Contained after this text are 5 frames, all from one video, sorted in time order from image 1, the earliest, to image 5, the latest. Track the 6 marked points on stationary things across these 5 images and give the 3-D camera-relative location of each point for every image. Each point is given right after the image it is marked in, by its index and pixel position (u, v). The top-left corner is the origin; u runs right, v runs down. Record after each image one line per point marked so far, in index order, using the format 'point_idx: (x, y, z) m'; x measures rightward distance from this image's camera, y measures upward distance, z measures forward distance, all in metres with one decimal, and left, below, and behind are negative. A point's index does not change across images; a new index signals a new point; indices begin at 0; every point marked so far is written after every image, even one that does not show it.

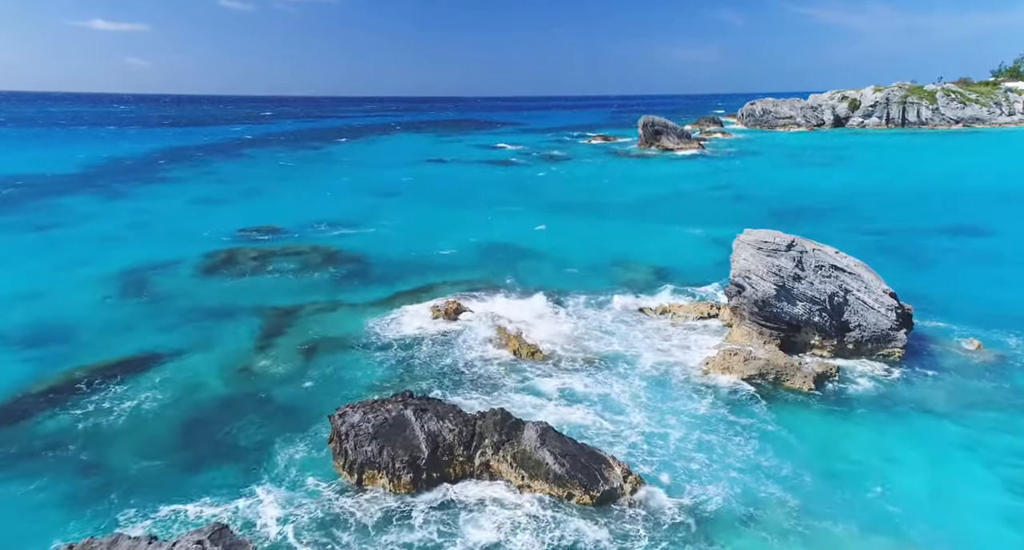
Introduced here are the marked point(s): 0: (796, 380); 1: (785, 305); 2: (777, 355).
0: (+8.8, -3.3, +18.1) m
1: (+9.3, -1.1, +19.9) m
2: (+8.6, -2.6, +19.0) m
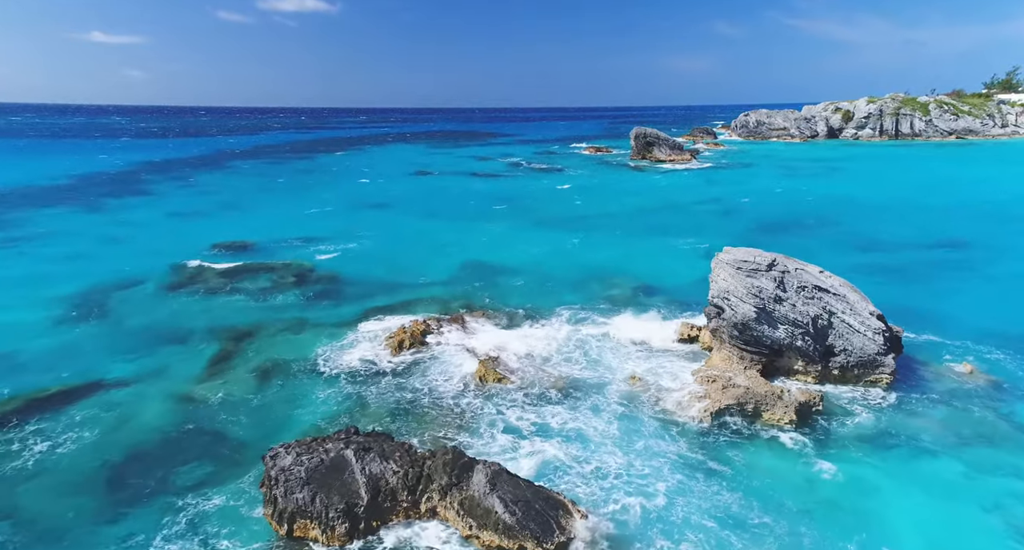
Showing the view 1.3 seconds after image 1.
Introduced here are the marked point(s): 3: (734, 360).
0: (+7.7, -4.0, +17.0) m
1: (+8.2, -1.7, +18.8) m
2: (+7.5, -3.3, +17.9) m
3: (+7.4, -2.8, +19.5) m
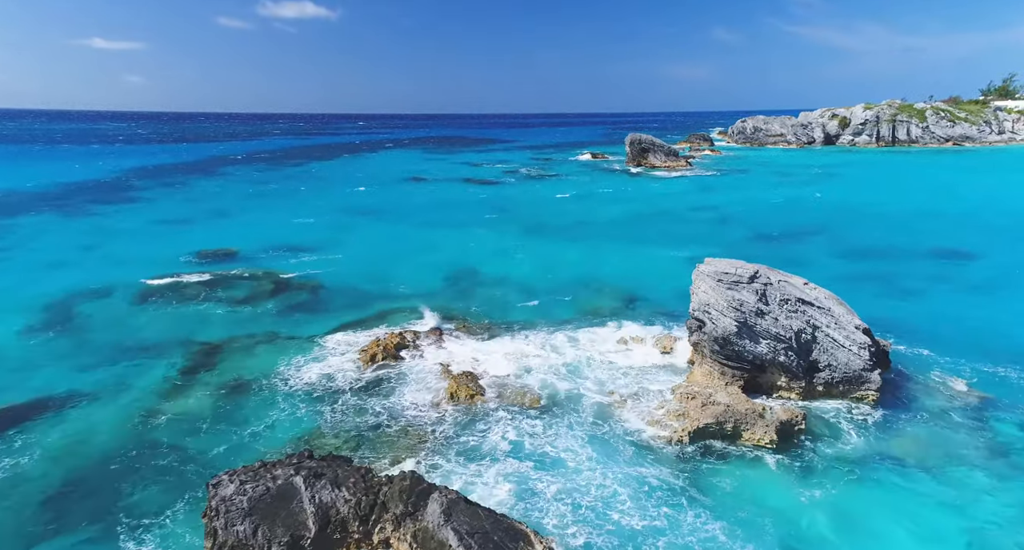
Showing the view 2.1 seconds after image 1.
0: (+6.9, -4.3, +16.3) m
1: (+7.3, -2.1, +18.2) m
2: (+6.7, -3.7, +17.2) m
3: (+6.6, -3.3, +18.8) m
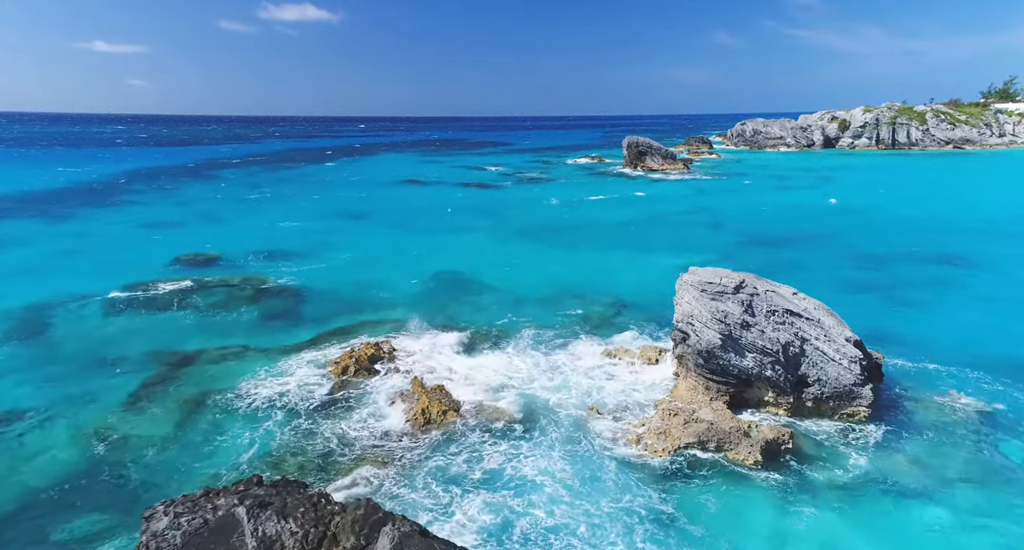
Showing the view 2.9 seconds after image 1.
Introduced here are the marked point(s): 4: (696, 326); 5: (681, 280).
0: (+6.1, -4.6, +15.5) m
1: (+6.6, -2.5, +17.3) m
2: (+5.9, -4.0, +16.3) m
3: (+5.8, -3.6, +17.9) m
4: (+5.6, -1.6, +17.7) m
5: (+5.4, -0.2, +18.8) m
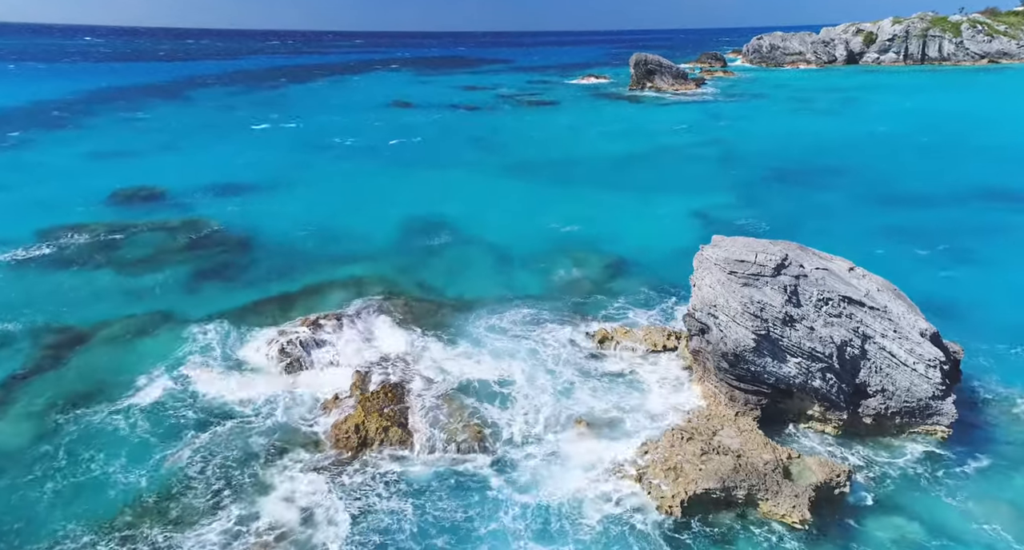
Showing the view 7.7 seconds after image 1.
0: (+5.2, -4.3, +11.3) m
1: (+5.7, -1.9, +12.9) m
2: (+5.0, -3.6, +12.1) m
3: (+4.9, -2.9, +13.6) m
4: (+4.7, -1.0, +13.1) m
5: (+4.6, +0.5, +14.1) m
